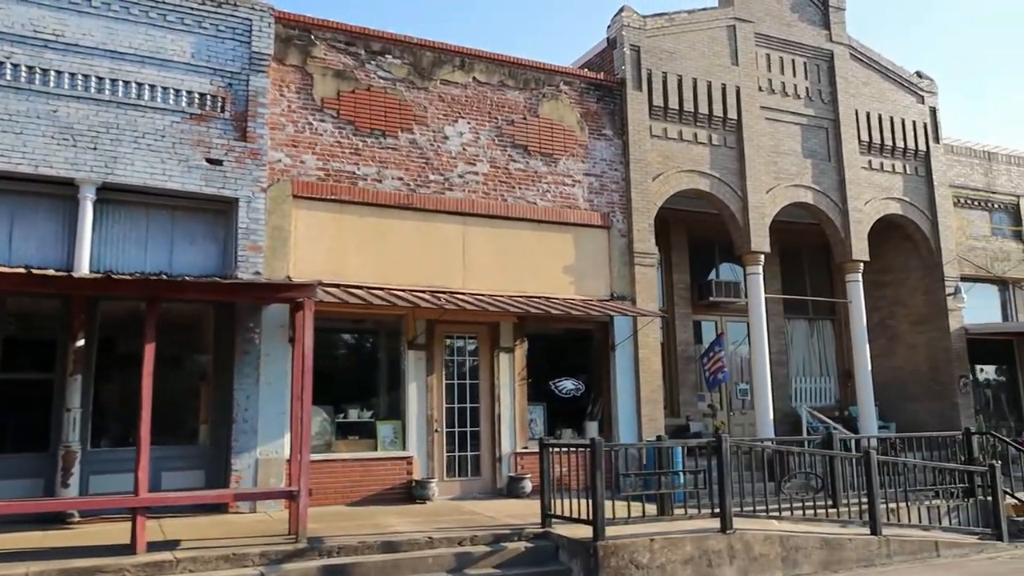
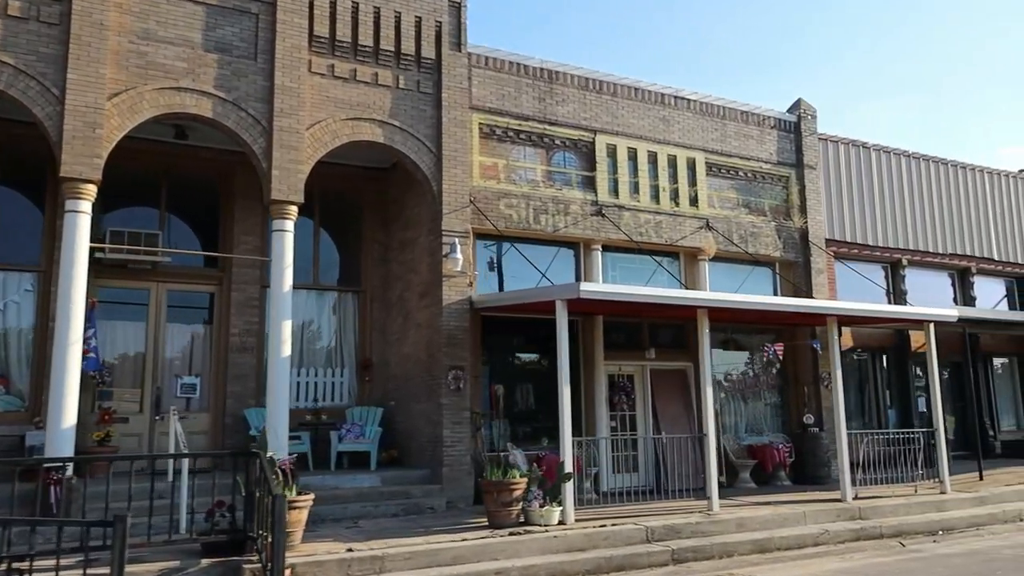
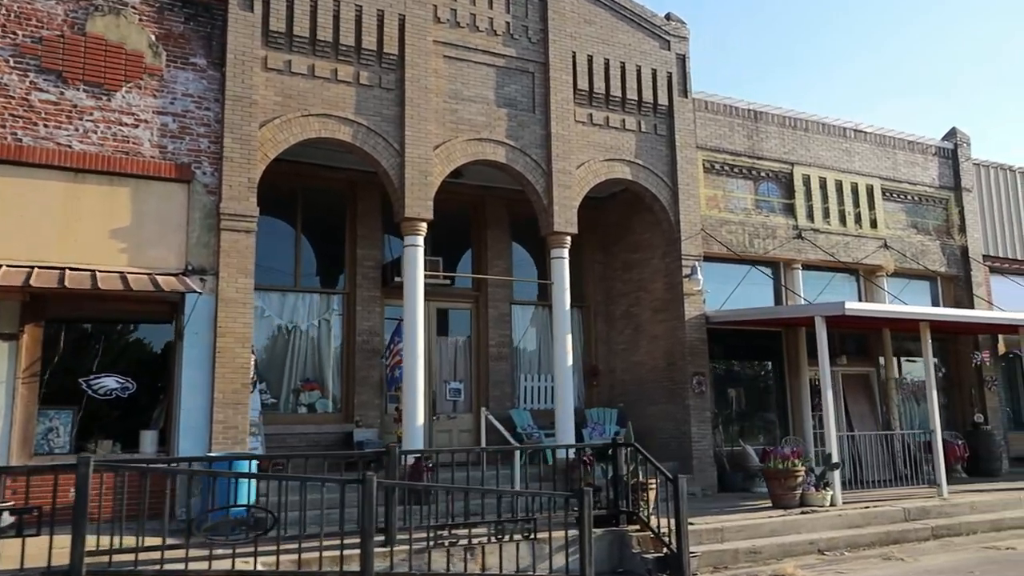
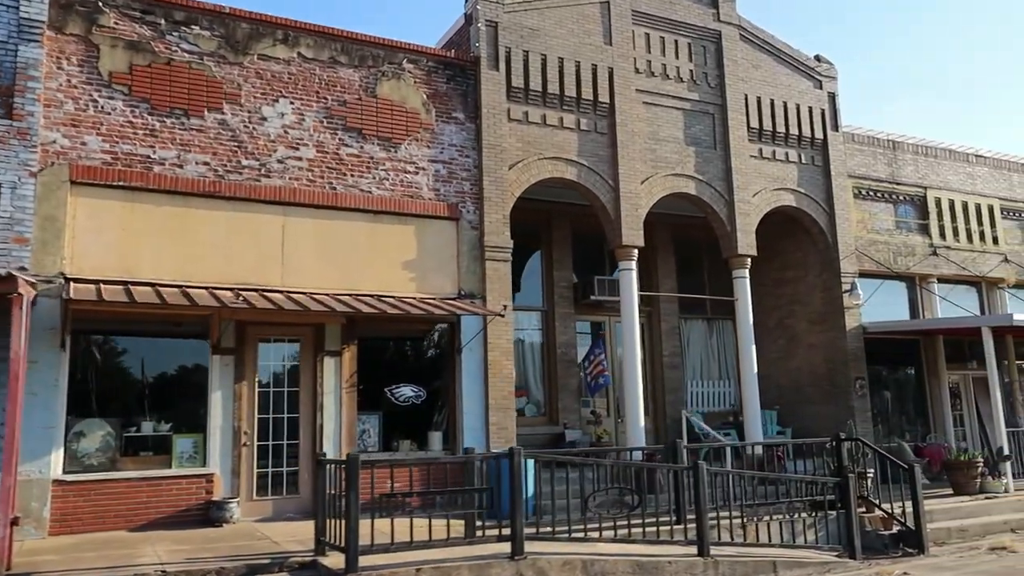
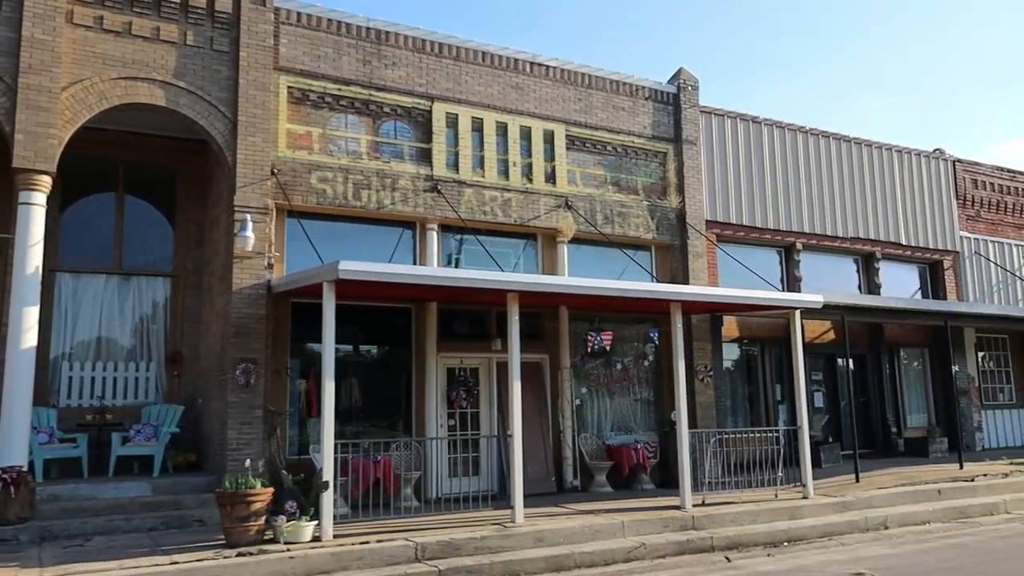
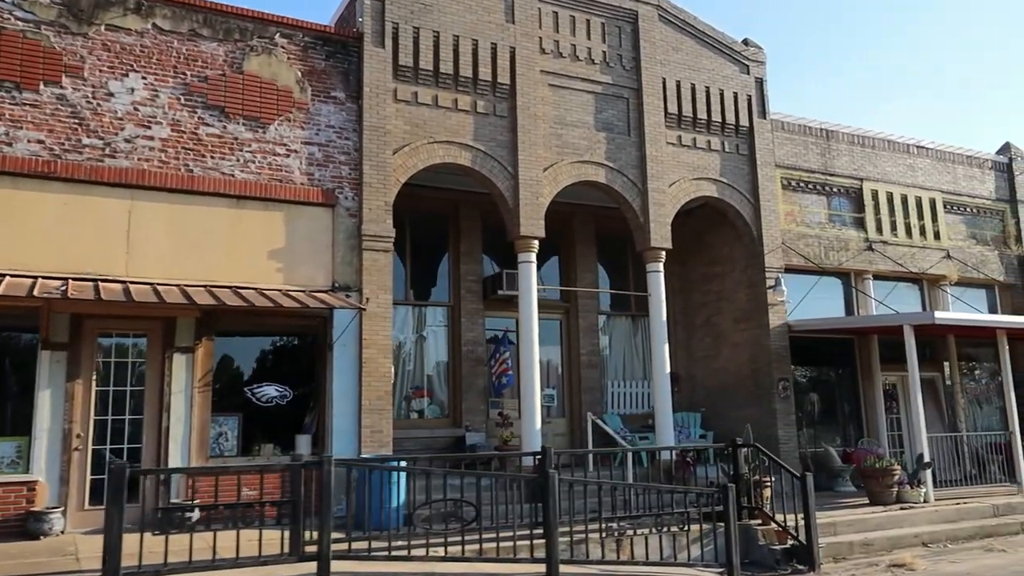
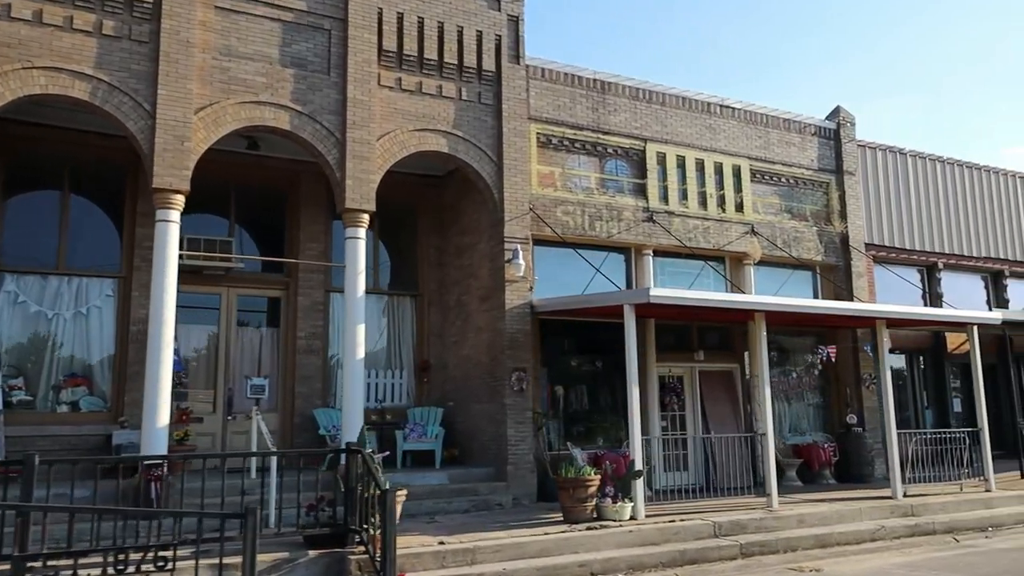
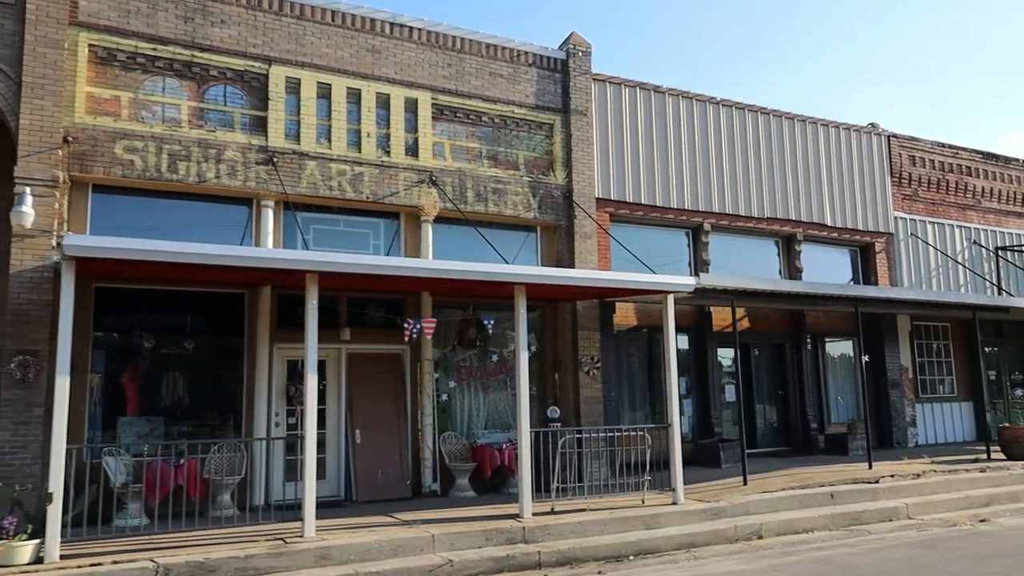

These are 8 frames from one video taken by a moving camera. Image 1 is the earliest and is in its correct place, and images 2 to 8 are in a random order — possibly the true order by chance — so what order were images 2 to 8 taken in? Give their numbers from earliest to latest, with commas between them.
4, 6, 3, 7, 2, 5, 8
